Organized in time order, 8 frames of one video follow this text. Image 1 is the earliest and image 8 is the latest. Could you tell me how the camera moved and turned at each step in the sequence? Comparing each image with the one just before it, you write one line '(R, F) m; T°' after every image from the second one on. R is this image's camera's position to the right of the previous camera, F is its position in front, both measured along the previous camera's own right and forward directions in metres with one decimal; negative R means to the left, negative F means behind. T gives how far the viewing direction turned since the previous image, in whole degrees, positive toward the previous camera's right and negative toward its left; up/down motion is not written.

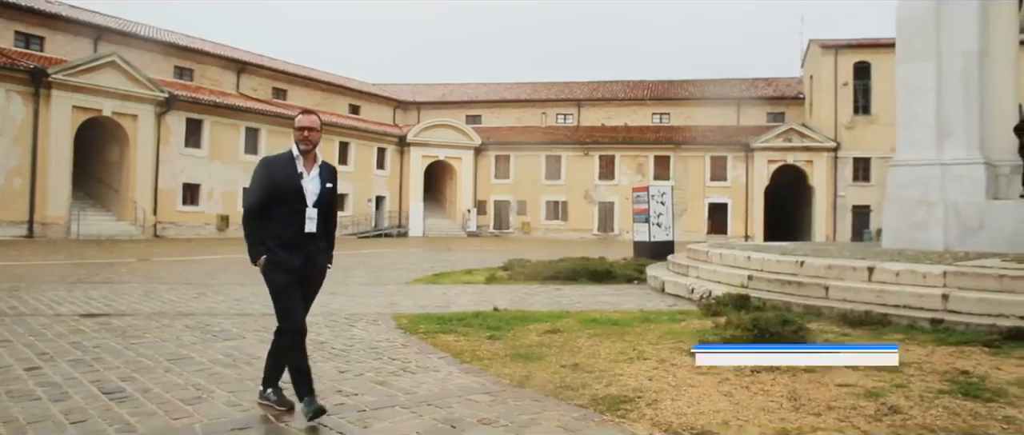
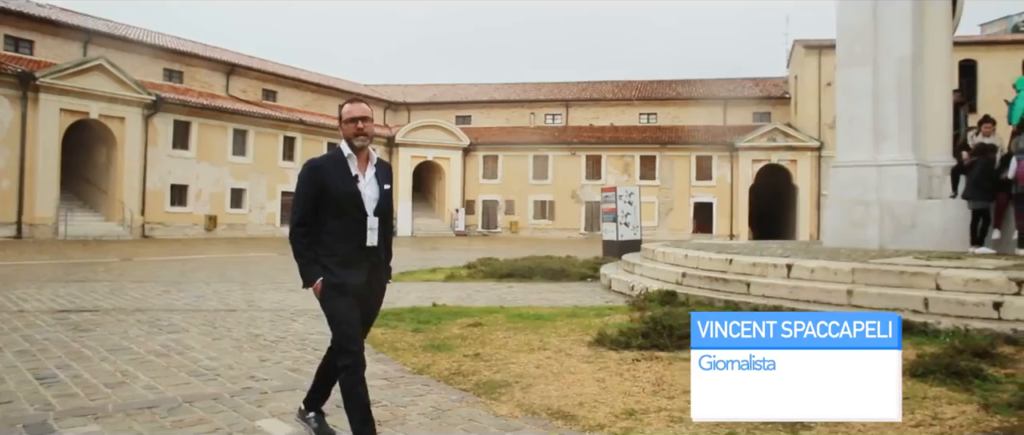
(+0.6, -0.4) m; 0°
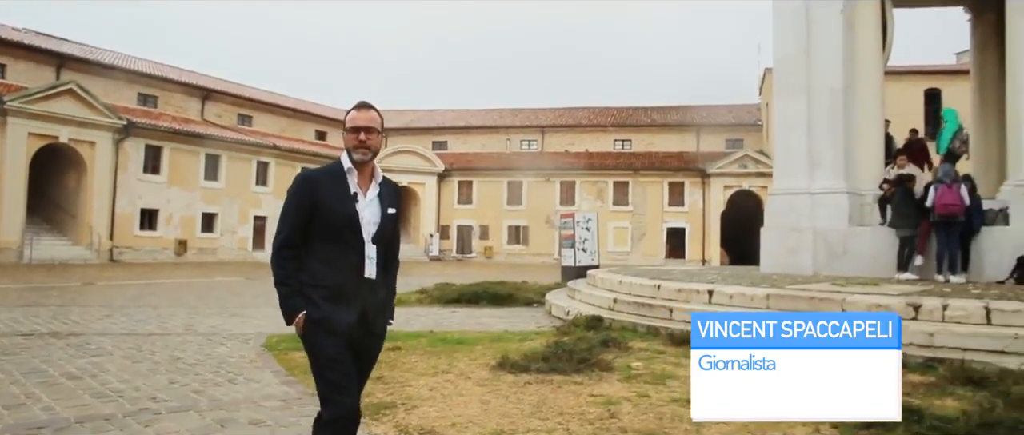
(+0.6, -0.2) m; +1°
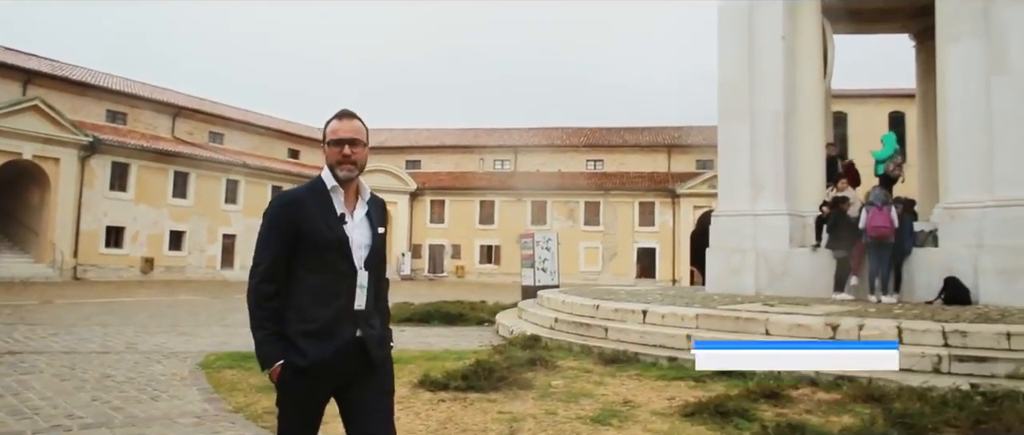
(+0.4, -0.2) m; +1°
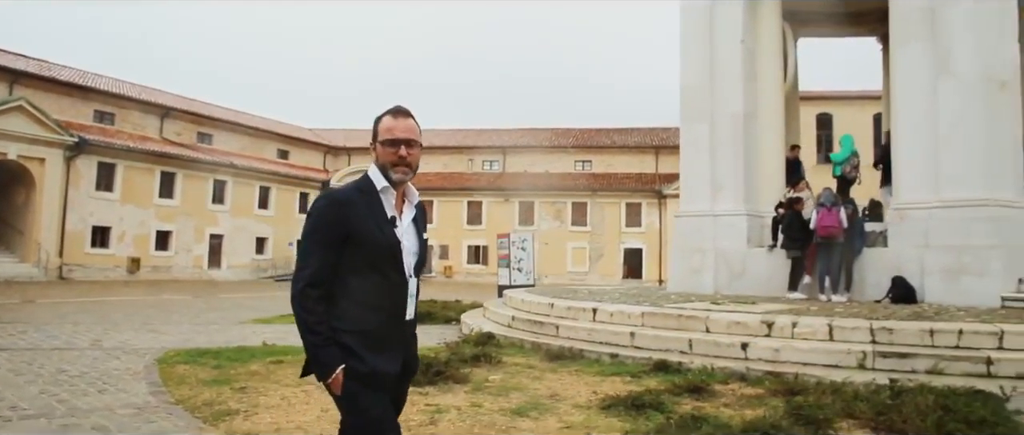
(+0.4, -0.2) m; 0°
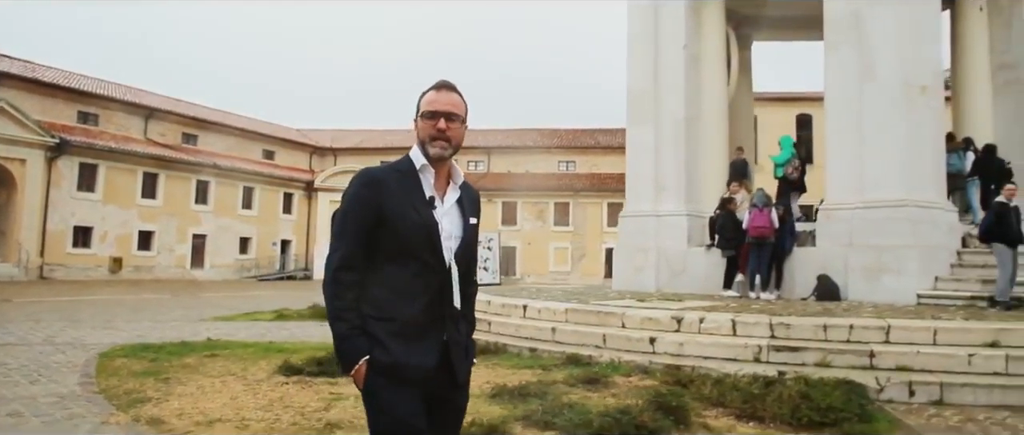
(+0.7, -0.4) m; 0°
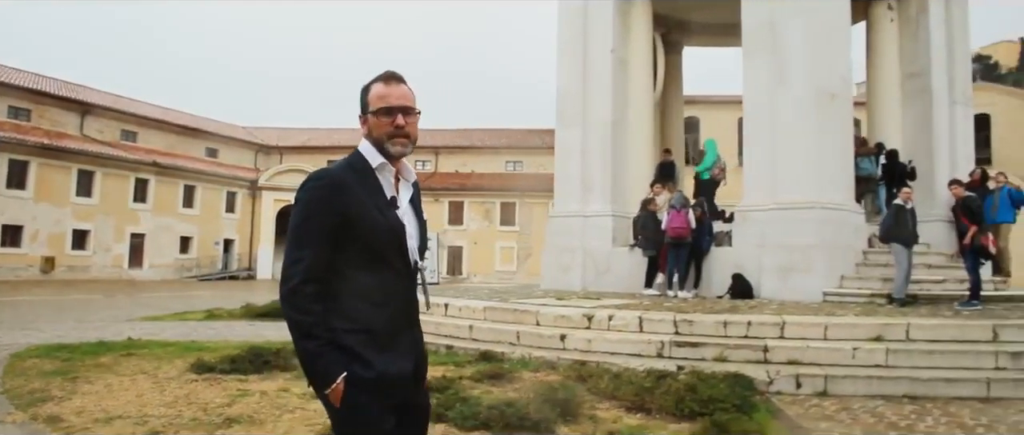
(+0.4, -0.2) m; +3°
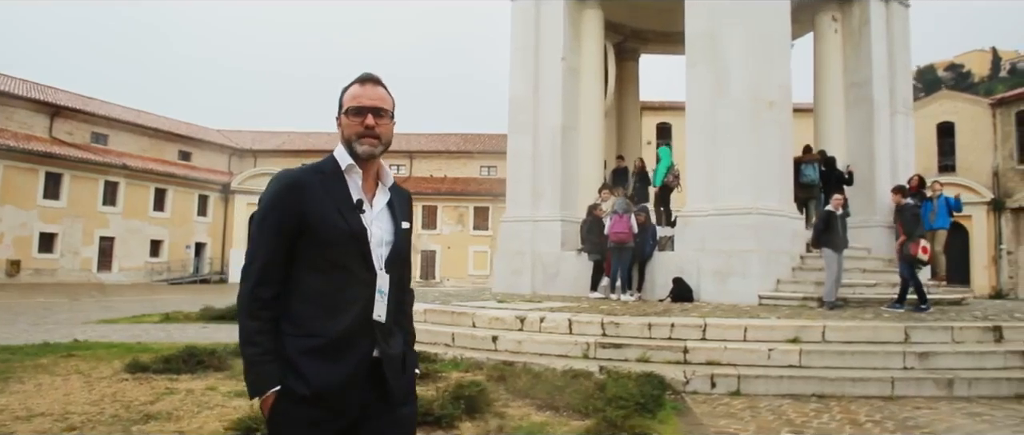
(+0.5, -0.2) m; +1°
